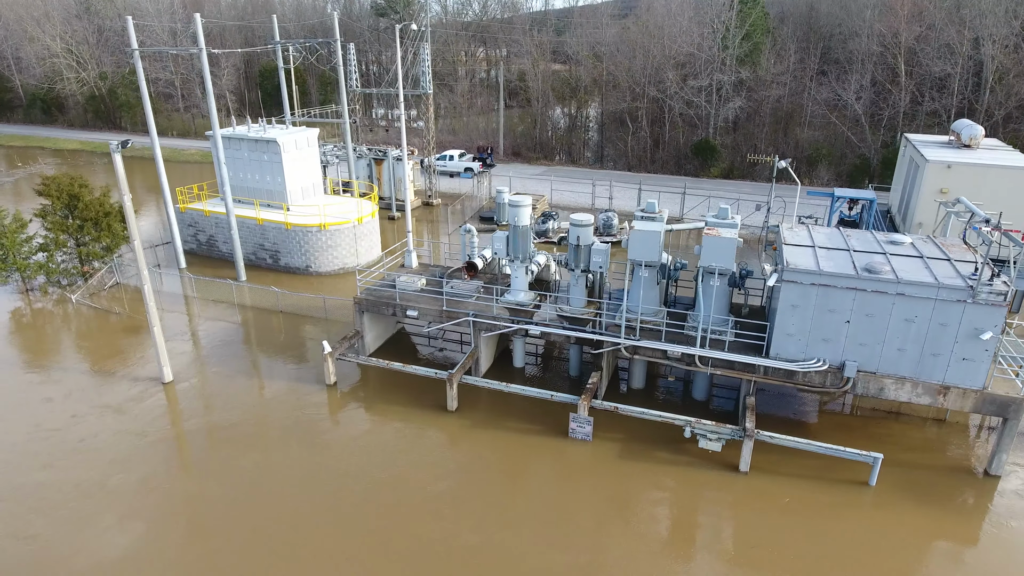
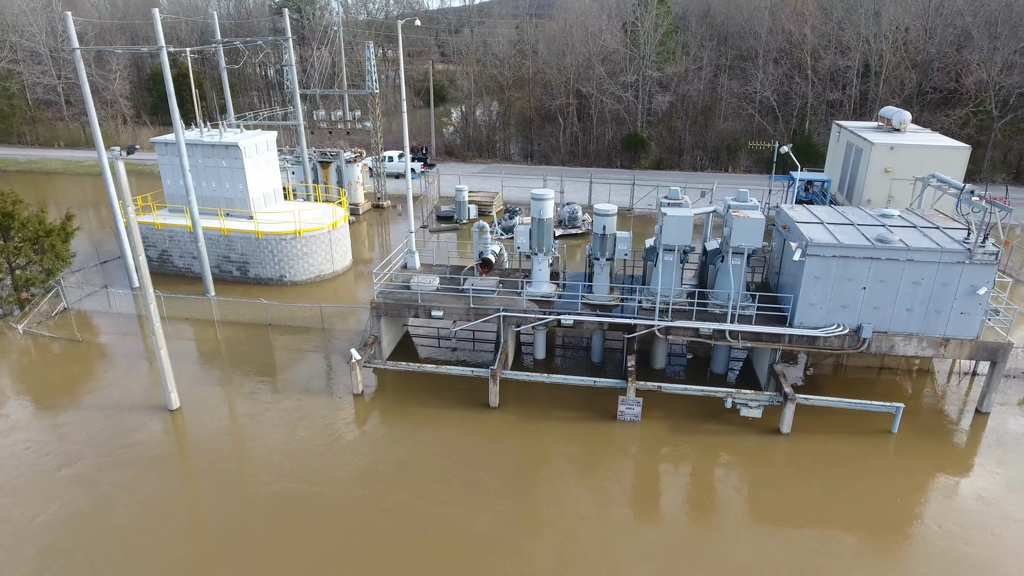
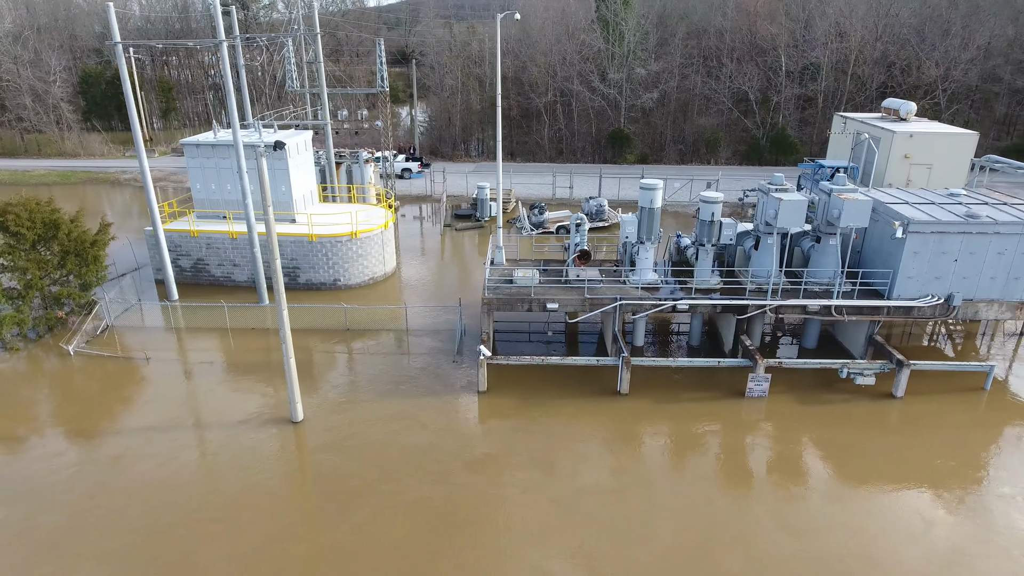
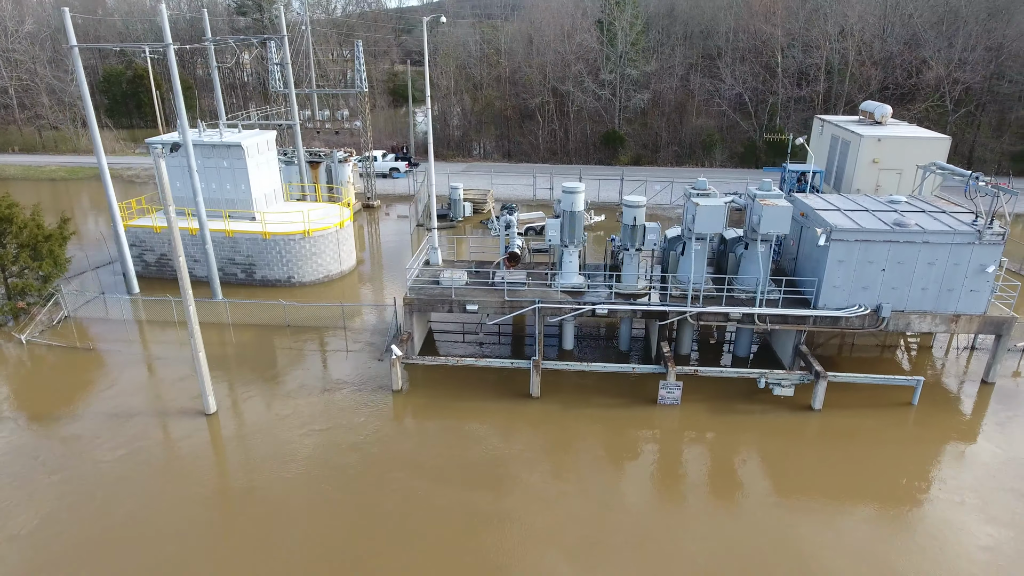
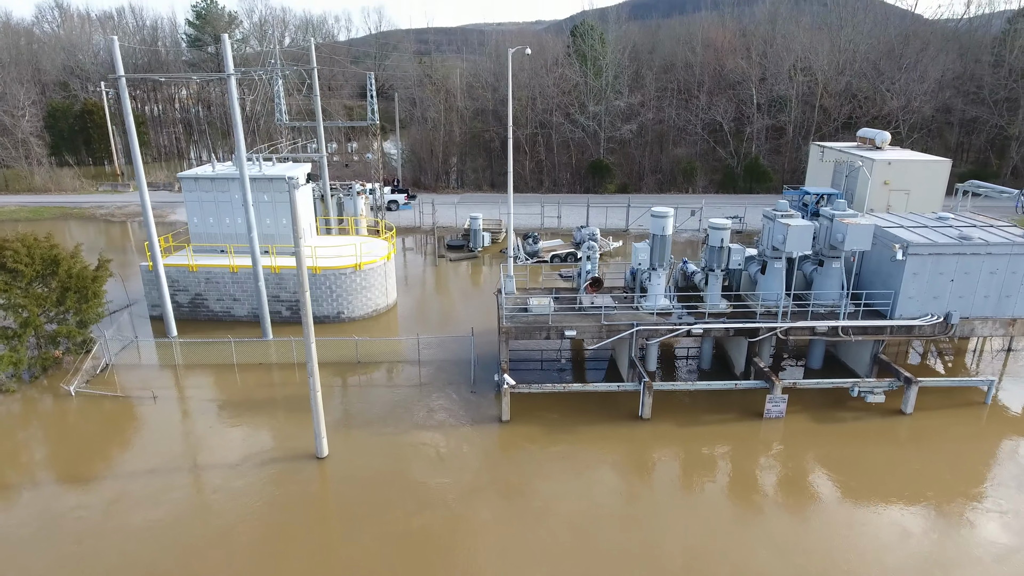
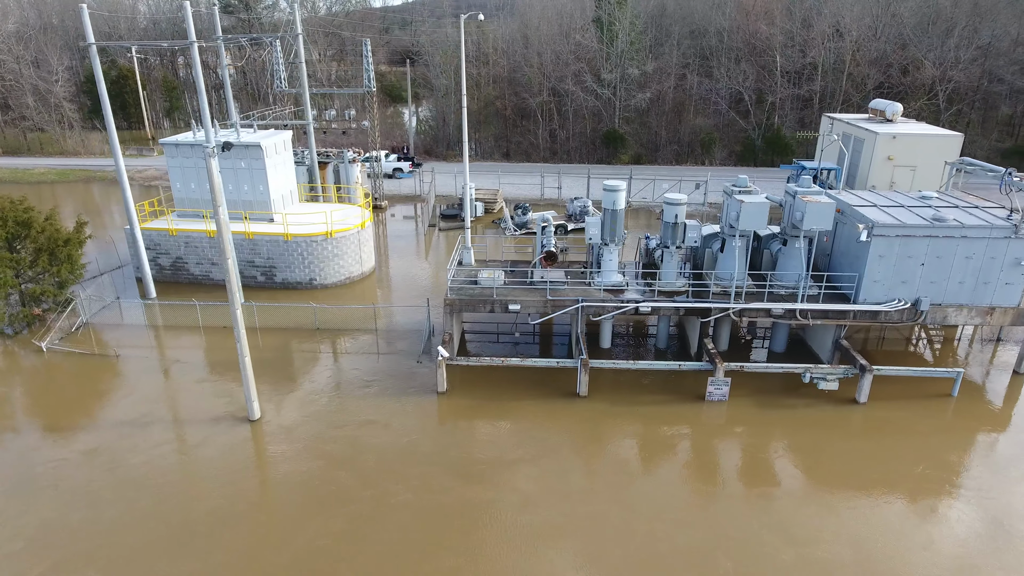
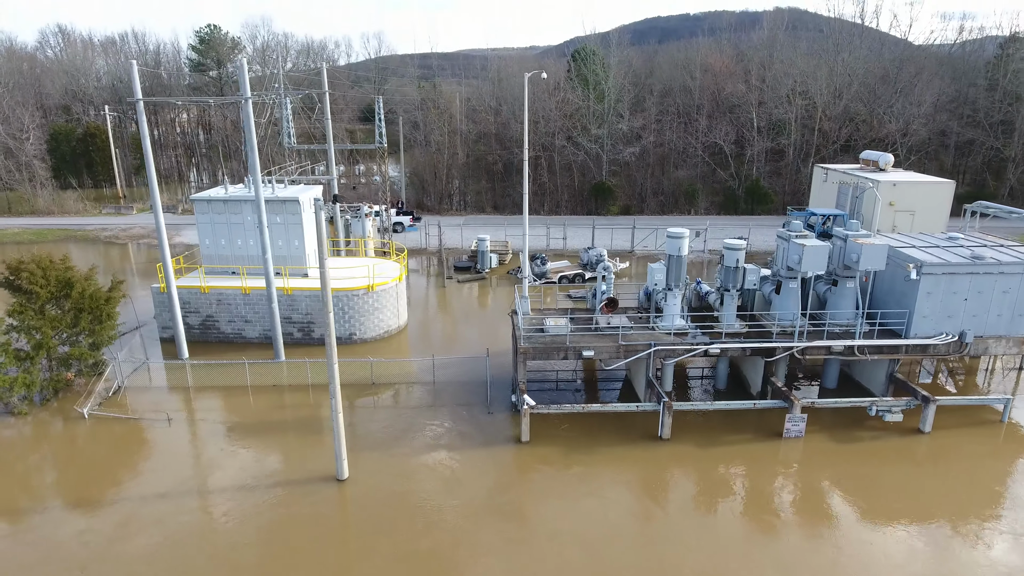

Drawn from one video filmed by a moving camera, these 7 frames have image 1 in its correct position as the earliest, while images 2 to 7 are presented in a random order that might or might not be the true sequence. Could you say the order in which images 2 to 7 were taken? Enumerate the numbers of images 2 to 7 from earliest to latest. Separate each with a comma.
2, 4, 6, 3, 5, 7
